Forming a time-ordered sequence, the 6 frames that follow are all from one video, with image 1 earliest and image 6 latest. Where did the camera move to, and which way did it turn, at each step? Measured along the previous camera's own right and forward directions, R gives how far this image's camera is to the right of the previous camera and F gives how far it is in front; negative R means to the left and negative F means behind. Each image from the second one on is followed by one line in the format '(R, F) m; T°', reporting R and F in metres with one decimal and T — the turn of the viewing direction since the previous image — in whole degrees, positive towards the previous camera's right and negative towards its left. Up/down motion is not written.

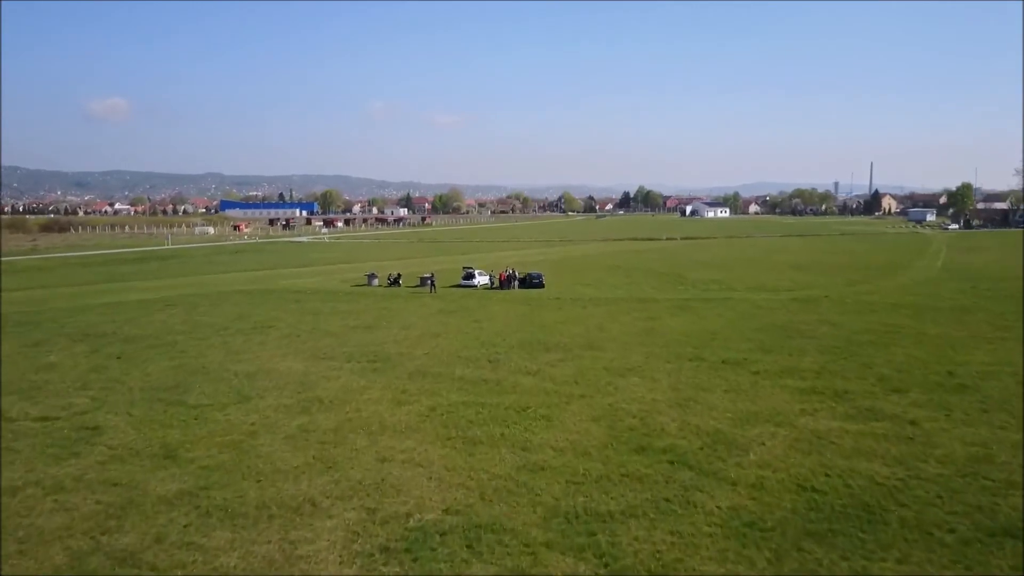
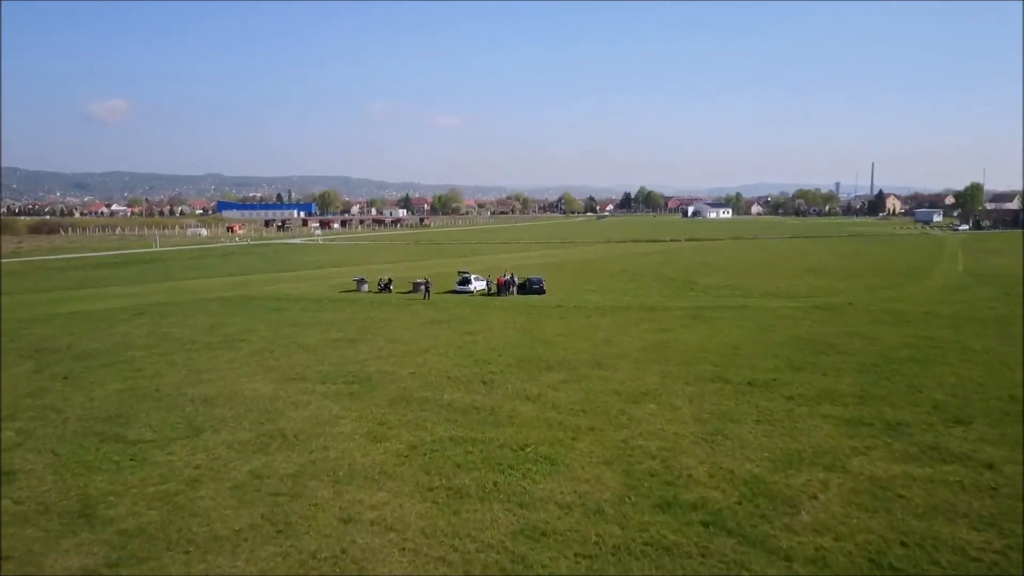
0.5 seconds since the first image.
(+0.1, +2.3) m; 0°
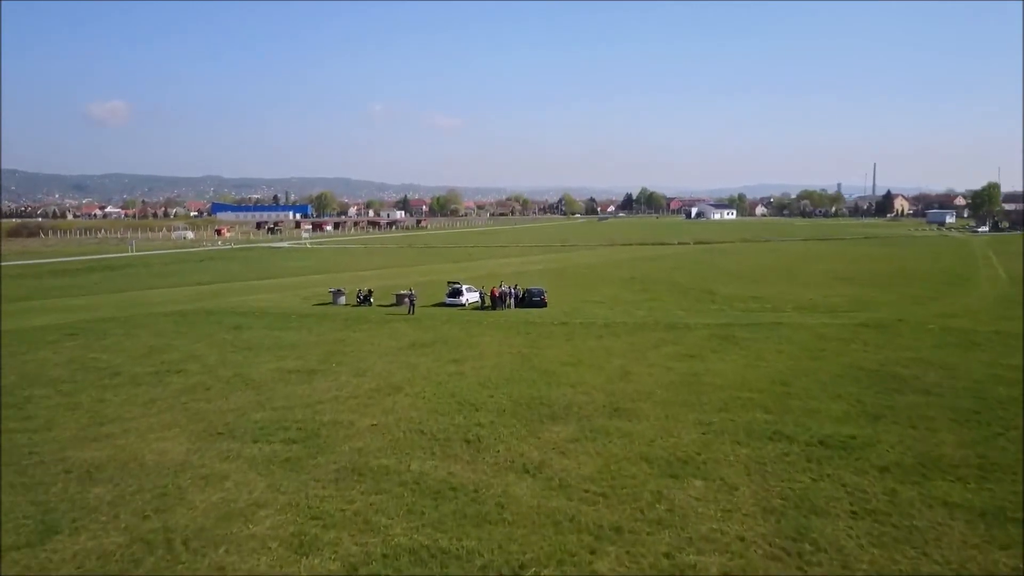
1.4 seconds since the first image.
(+0.1, +4.2) m; 0°
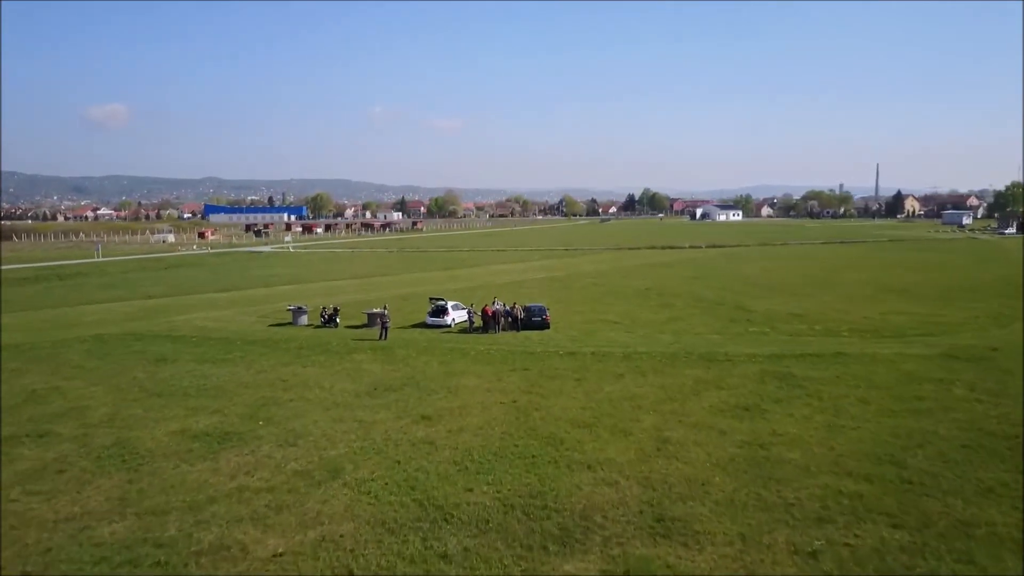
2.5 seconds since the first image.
(+0.1, +5.2) m; 0°
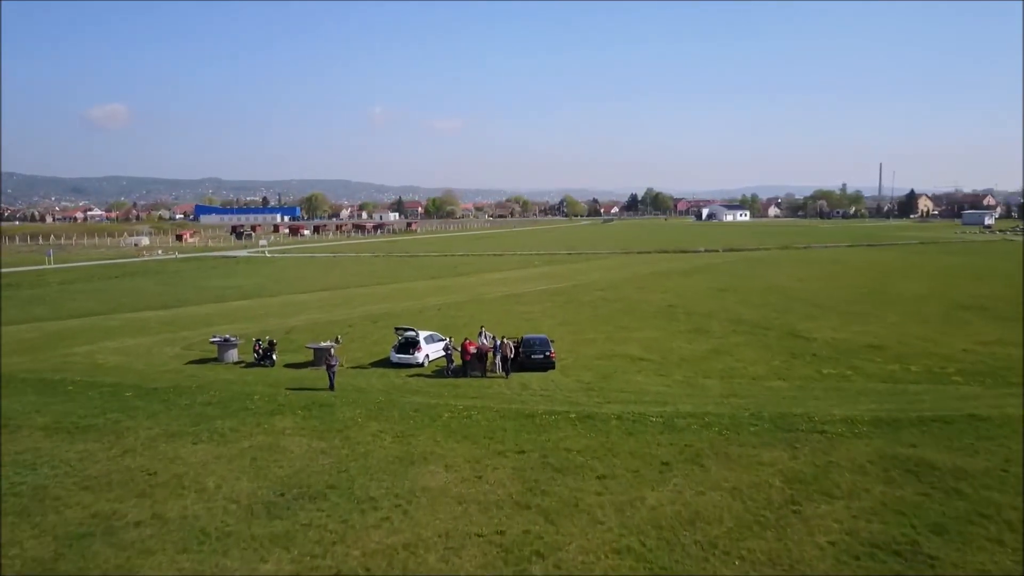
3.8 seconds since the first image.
(+0.2, +6.2) m; 0°
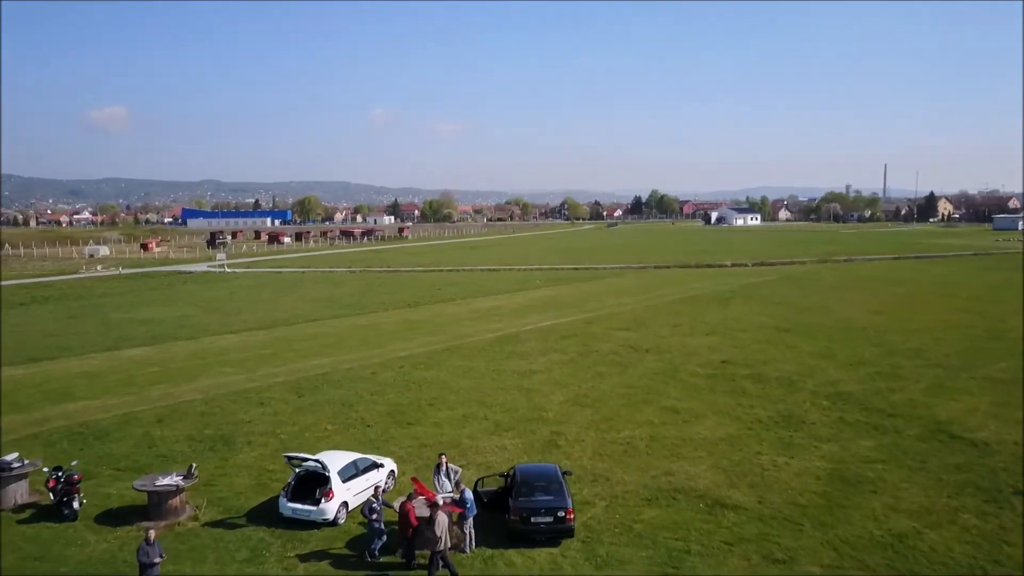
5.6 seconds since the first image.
(+0.2, +8.4) m; 0°
